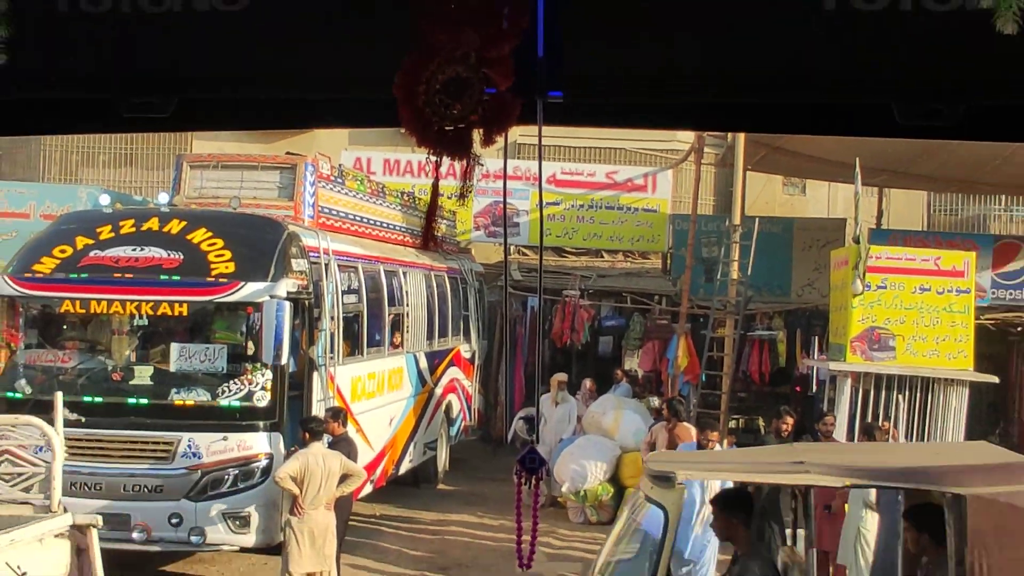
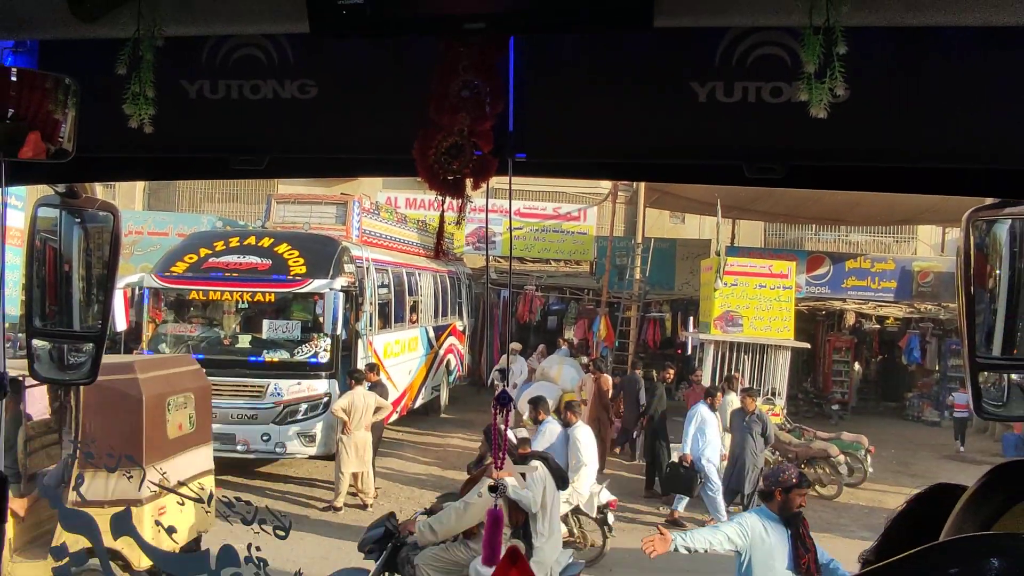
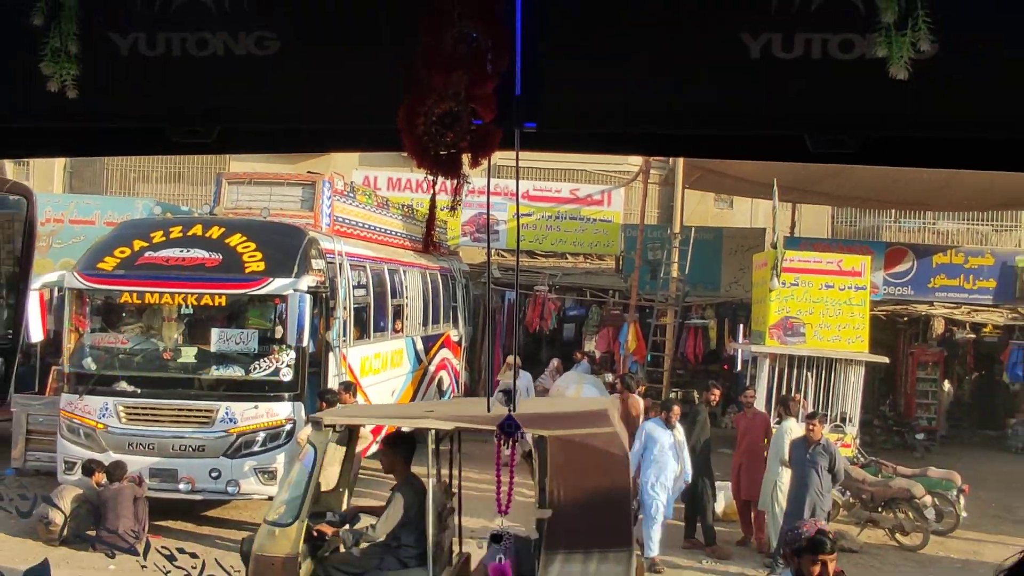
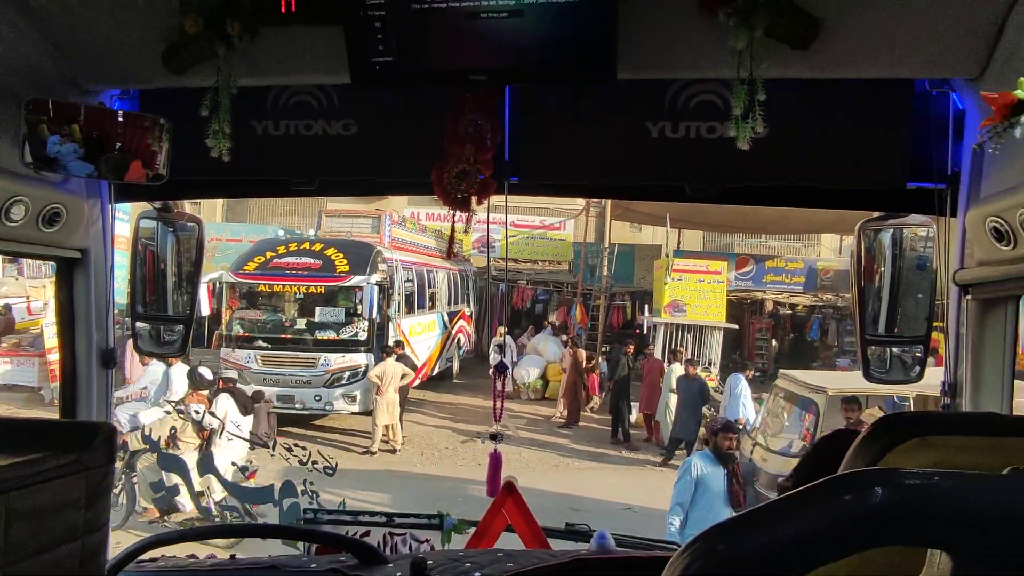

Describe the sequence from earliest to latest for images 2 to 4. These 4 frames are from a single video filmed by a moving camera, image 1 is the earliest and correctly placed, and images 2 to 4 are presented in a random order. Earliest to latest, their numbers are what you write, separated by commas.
3, 2, 4
